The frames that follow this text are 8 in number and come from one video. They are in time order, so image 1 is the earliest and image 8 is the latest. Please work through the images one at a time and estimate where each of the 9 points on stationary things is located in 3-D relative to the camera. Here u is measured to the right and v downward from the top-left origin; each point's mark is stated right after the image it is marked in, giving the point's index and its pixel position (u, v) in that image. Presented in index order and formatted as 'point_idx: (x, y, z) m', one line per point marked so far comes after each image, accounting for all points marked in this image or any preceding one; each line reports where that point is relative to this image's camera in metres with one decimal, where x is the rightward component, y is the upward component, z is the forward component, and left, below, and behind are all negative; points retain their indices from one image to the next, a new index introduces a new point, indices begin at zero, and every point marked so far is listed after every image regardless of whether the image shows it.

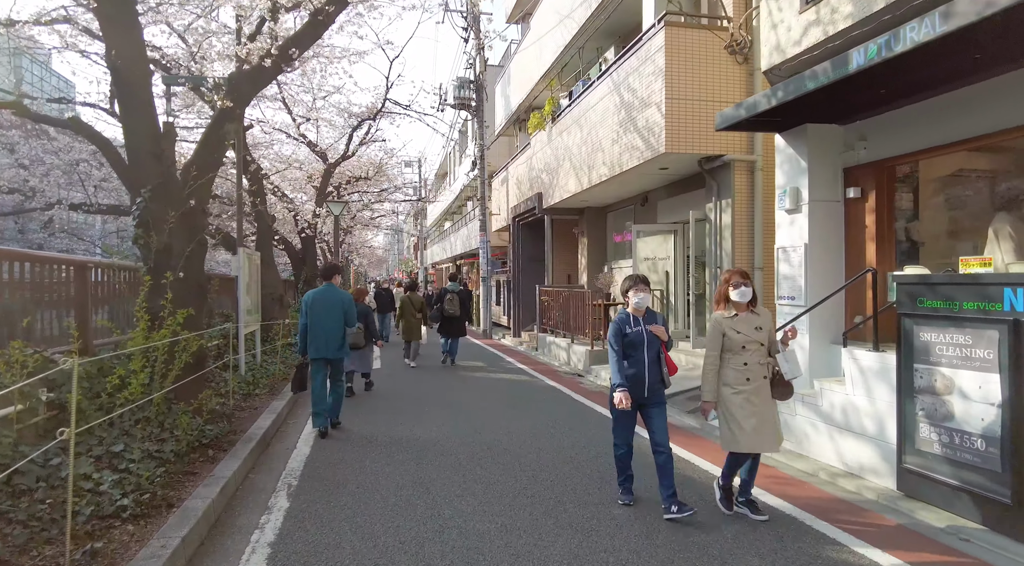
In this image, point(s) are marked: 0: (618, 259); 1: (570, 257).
0: (+2.4, +0.5, +16.3) m
1: (+1.5, +0.7, +18.8) m
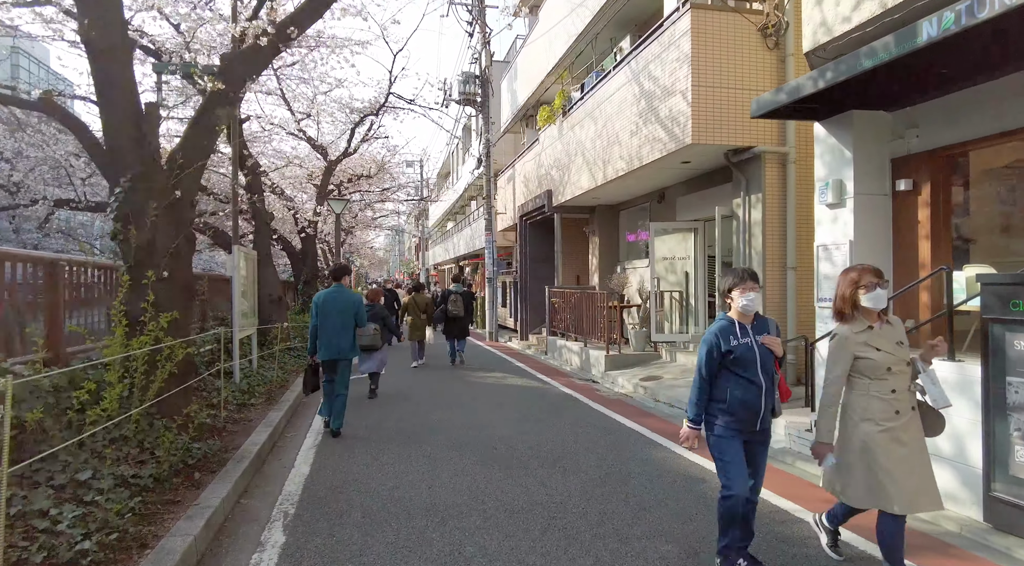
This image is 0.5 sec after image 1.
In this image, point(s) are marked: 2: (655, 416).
0: (+2.6, +0.5, +15.7) m
1: (+1.7, +0.6, +18.1) m
2: (+1.8, -1.7, +9.0) m
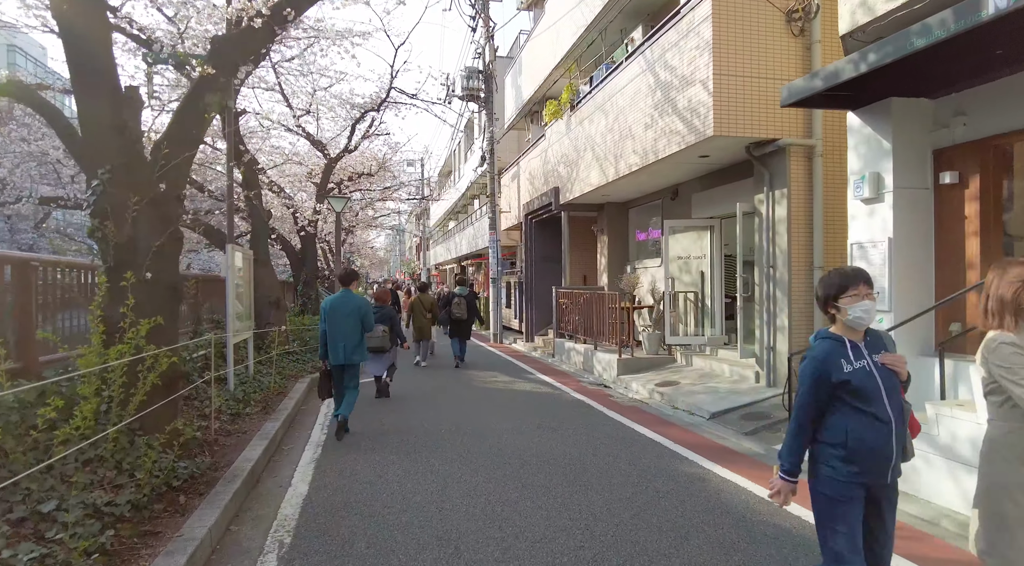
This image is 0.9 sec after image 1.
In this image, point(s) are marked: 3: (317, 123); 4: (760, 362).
0: (+2.7, +0.5, +15.2) m
1: (+1.8, +0.6, +17.6) m
2: (+1.9, -1.7, +8.5) m
3: (-5.4, +4.4, +19.7) m
4: (+3.2, -1.0, +9.3) m
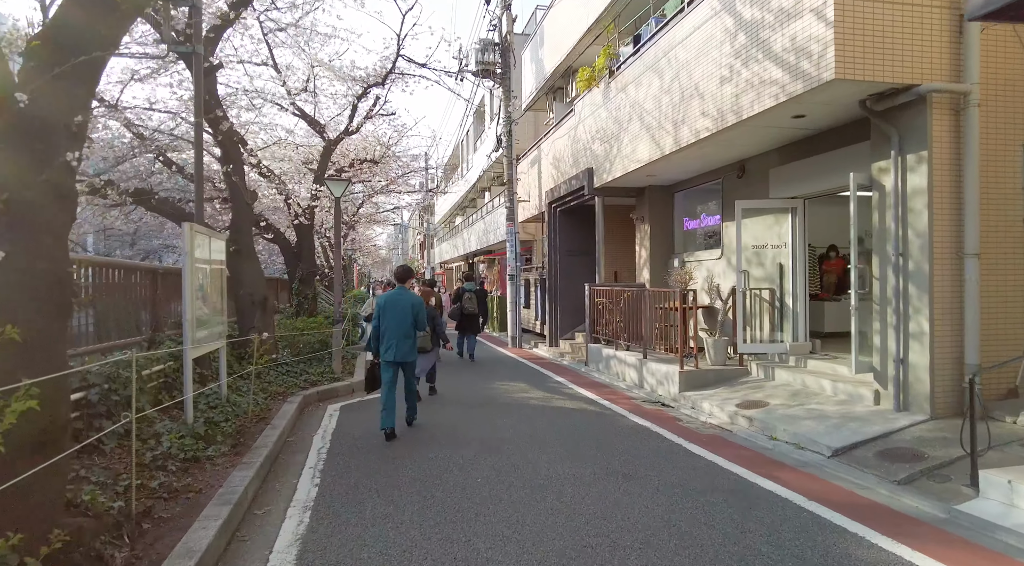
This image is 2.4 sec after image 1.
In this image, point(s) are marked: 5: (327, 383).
0: (+3.2, +0.6, +13.0) m
1: (+2.3, +0.7, +15.4) m
2: (+2.4, -1.6, +6.4) m
3: (-4.9, +4.5, +17.6) m
4: (+3.7, -0.9, +7.1) m
5: (-2.6, -1.4, +10.0) m
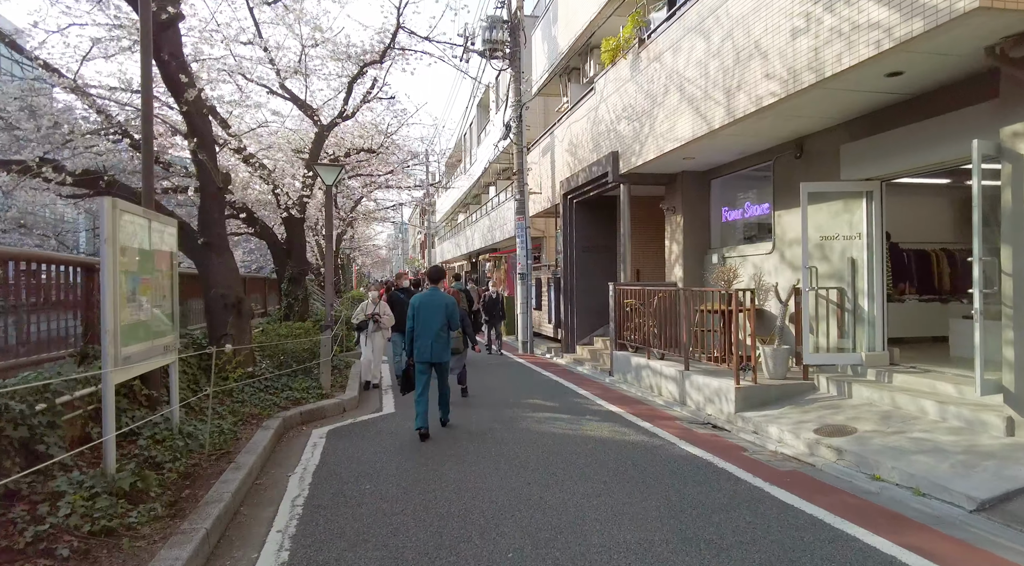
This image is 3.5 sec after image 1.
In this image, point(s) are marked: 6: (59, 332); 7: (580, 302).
0: (+3.5, +0.6, +11.4) m
1: (+2.6, +0.7, +13.9) m
2: (+2.7, -1.6, +4.8) m
3: (-4.6, +4.5, +16.0) m
4: (+3.9, -0.9, +5.5) m
5: (-2.3, -1.4, +8.4) m
6: (-3.6, -0.4, +5.7) m
7: (+1.4, -0.4, +14.9) m
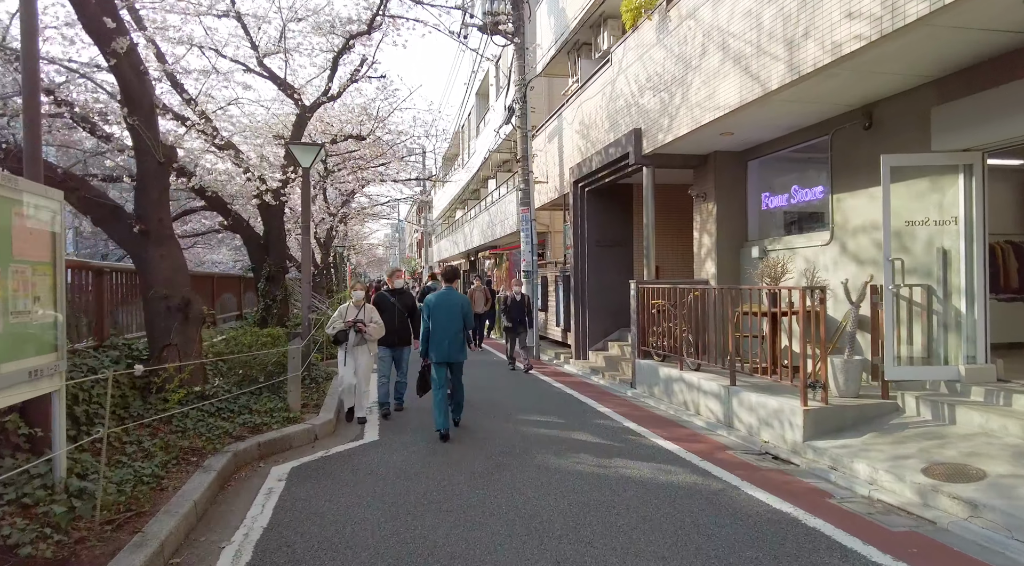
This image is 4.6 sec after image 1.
0: (+3.6, +0.6, +9.8) m
1: (+2.7, +0.8, +12.2) m
2: (+2.8, -1.5, +3.2) m
3: (-4.5, +4.5, +14.4) m
4: (+4.0, -0.9, +3.9) m
5: (-2.2, -1.3, +6.8) m
6: (-3.5, -0.4, +4.1) m
7: (+1.5, -0.4, +13.3) m
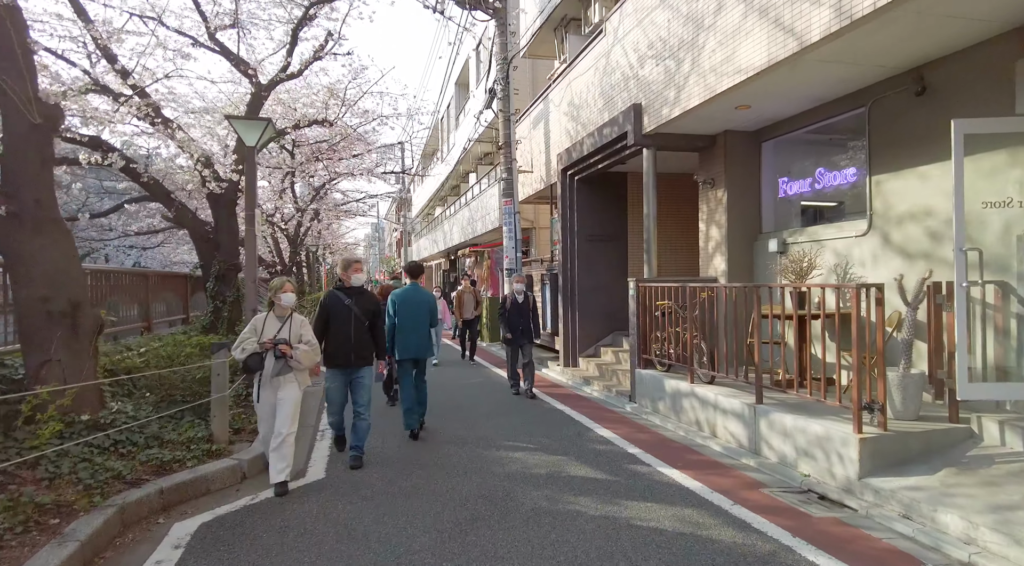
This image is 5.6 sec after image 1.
0: (+3.4, +0.7, +8.5) m
1: (+2.4, +0.8, +10.9) m
2: (+2.7, -1.5, +1.8) m
3: (-4.9, +4.5, +12.9) m
4: (+4.0, -0.9, +2.6) m
5: (-2.3, -1.3, +5.3) m
6: (-3.6, -0.3, +2.6) m
7: (+1.2, -0.3, +11.9) m
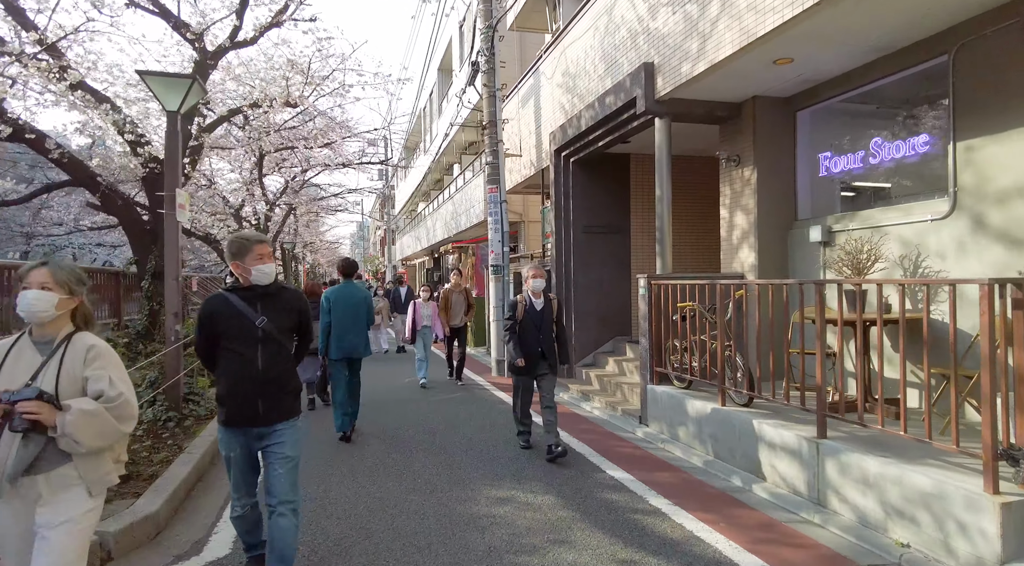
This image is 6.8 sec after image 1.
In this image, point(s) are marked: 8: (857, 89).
0: (+3.2, +0.7, +6.9) m
1: (+2.2, +0.8, +9.2) m
2: (+2.7, -1.5, +0.2) m
3: (-5.1, +4.5, +11.1) m
4: (+3.9, -0.8, +1.0) m
5: (-2.4, -1.3, +3.6) m
6: (-3.7, -0.3, +0.9) m
7: (+1.0, -0.3, +10.3) m
8: (+3.2, +1.8, +6.8) m
